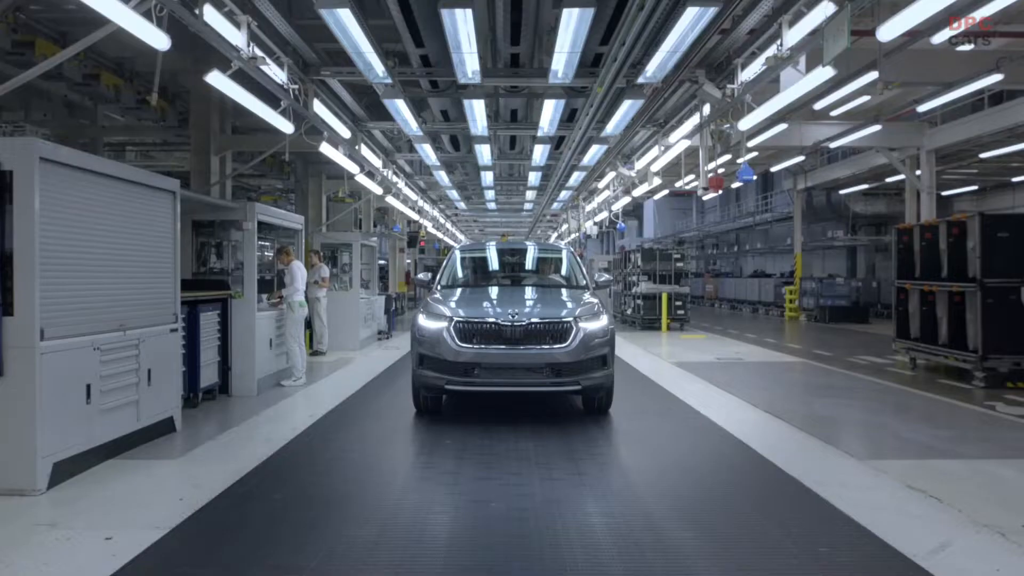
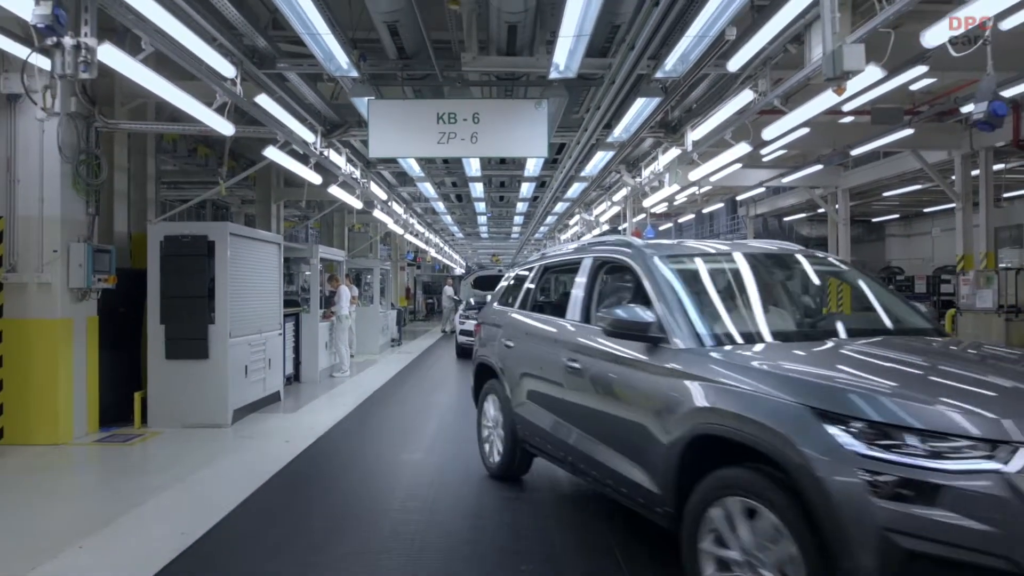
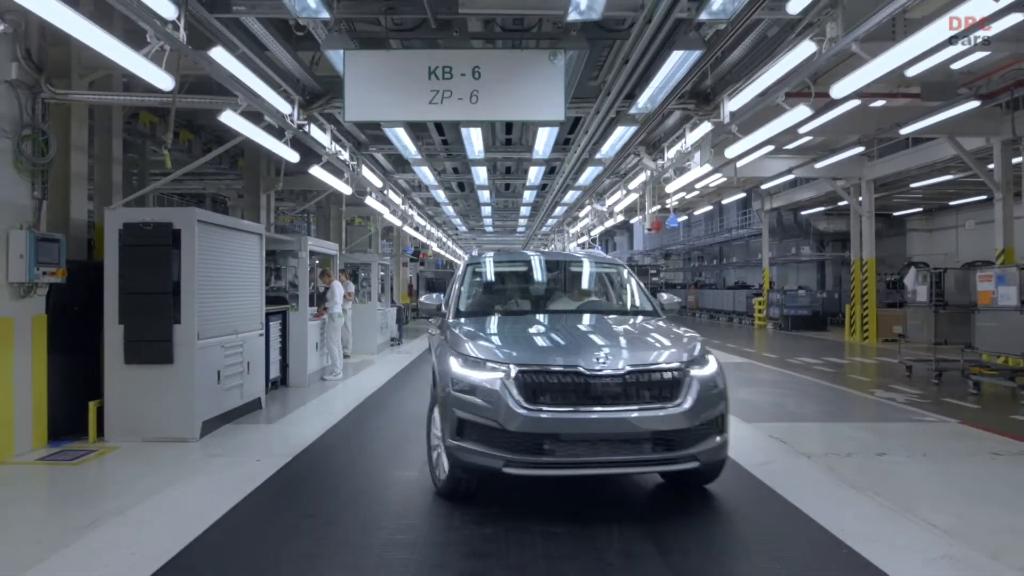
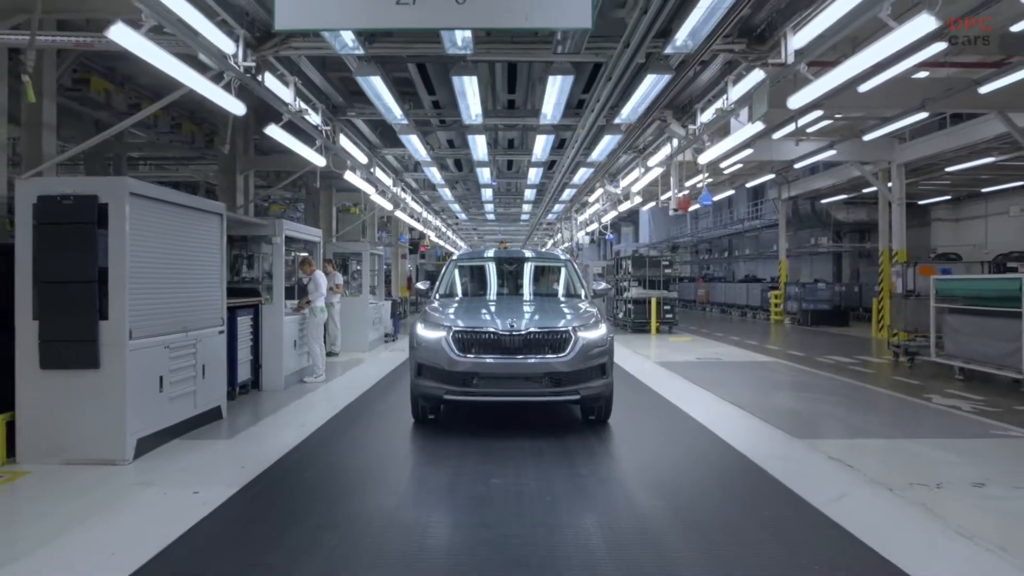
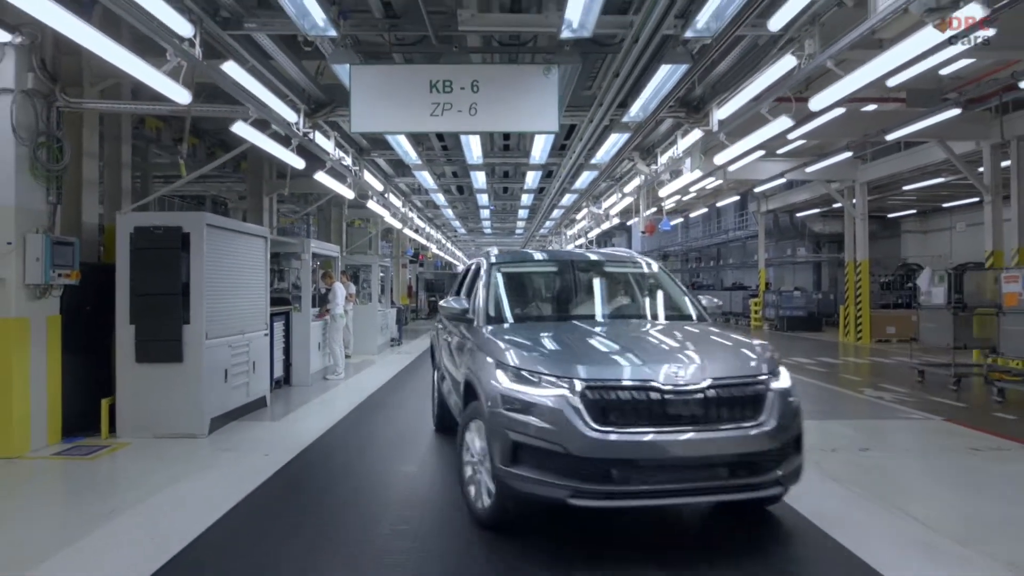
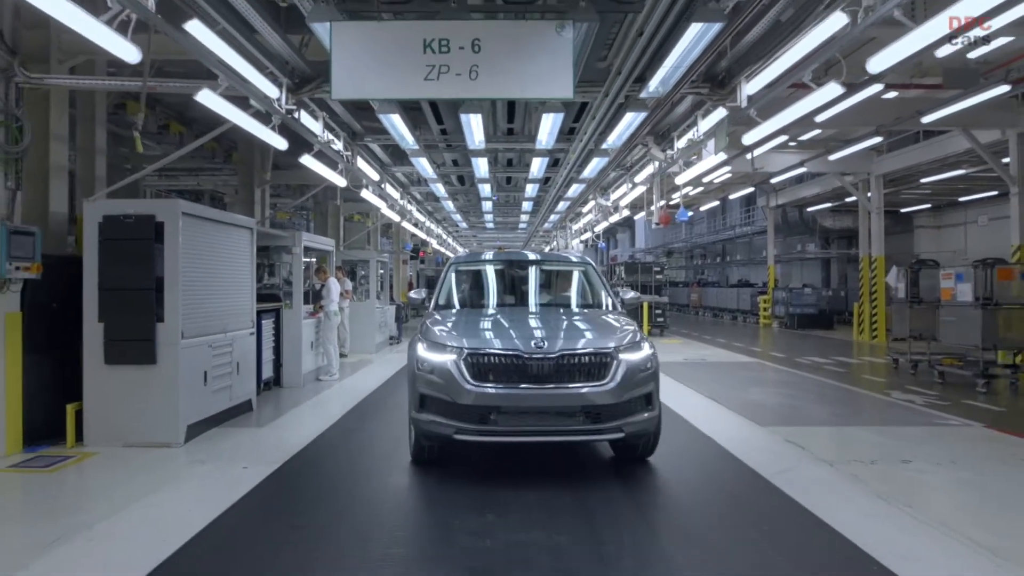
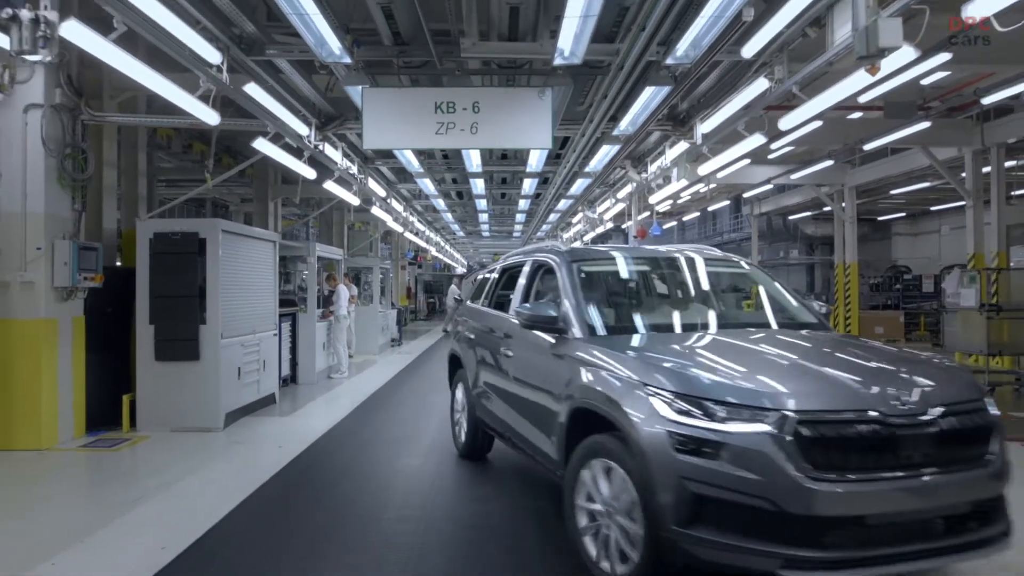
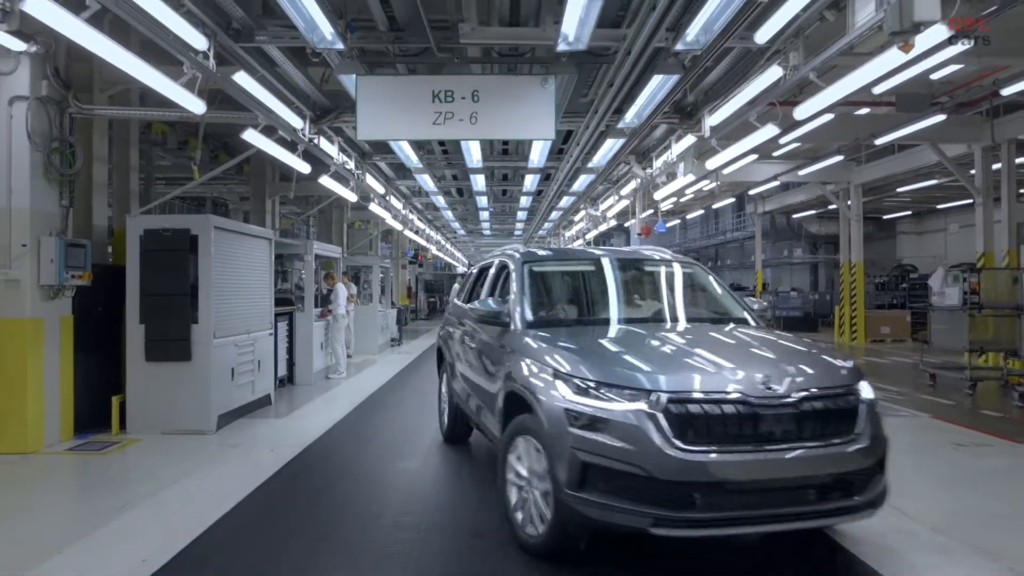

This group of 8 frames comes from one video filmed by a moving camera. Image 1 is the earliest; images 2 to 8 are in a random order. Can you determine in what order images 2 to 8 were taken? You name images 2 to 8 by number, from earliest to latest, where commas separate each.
4, 6, 3, 5, 8, 7, 2
